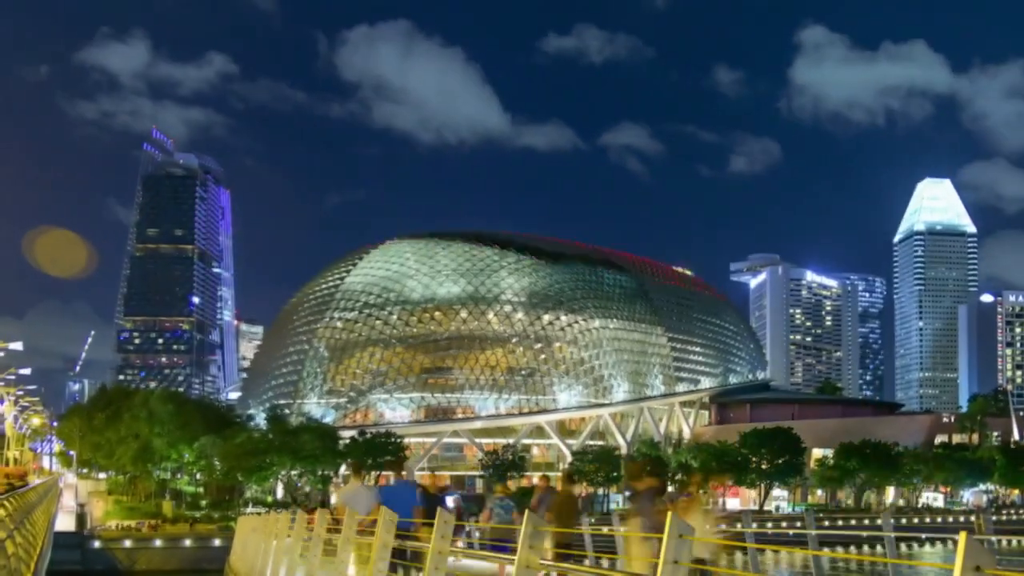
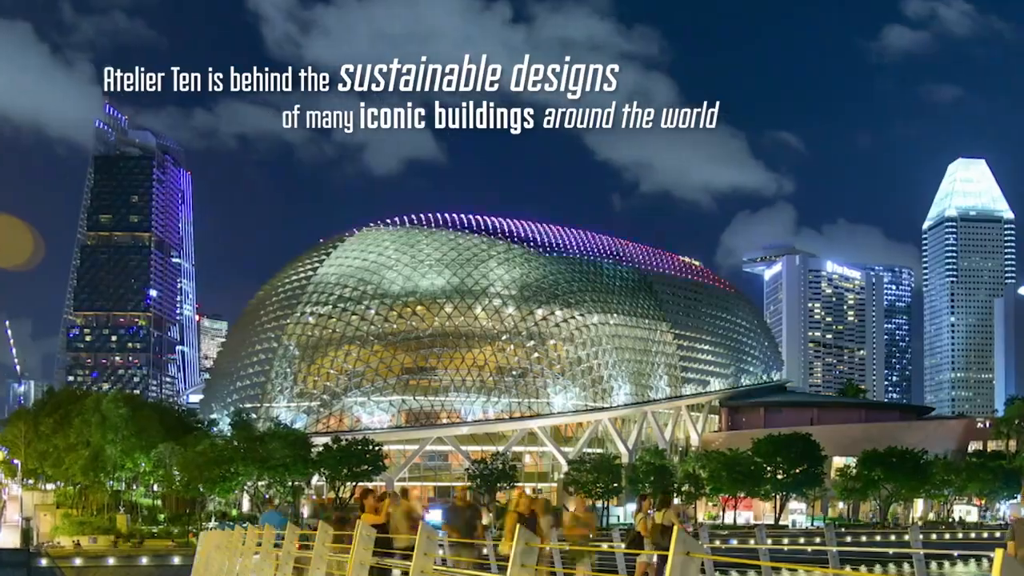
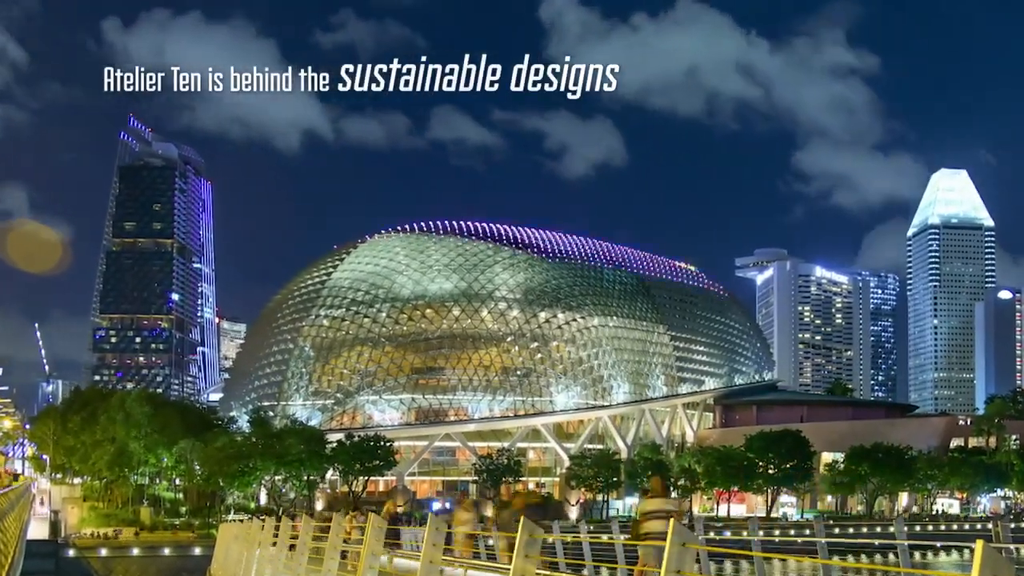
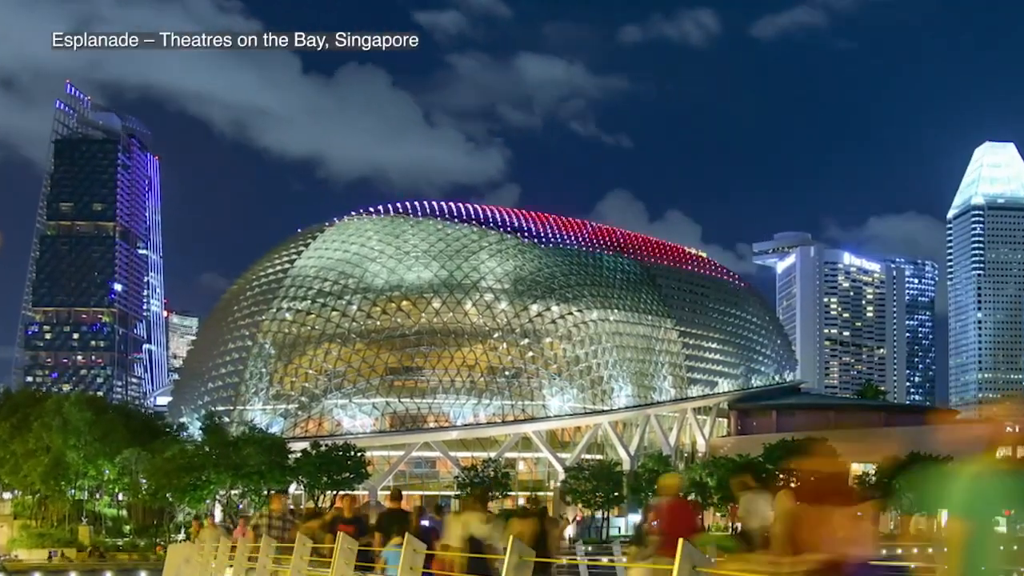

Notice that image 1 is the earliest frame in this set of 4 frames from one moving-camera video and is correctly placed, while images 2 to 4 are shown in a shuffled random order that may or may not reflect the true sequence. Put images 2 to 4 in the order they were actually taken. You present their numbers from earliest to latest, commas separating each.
3, 2, 4
